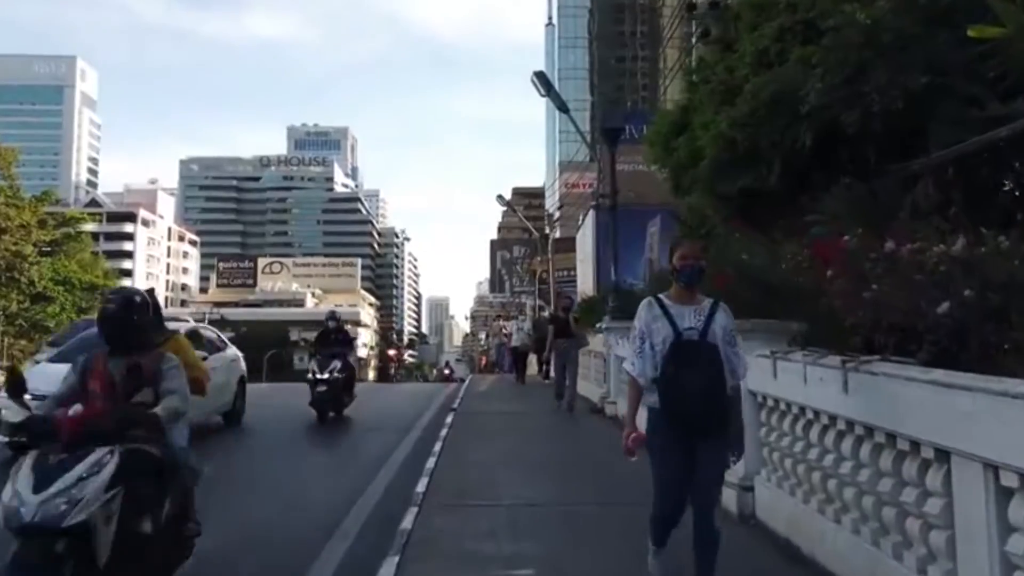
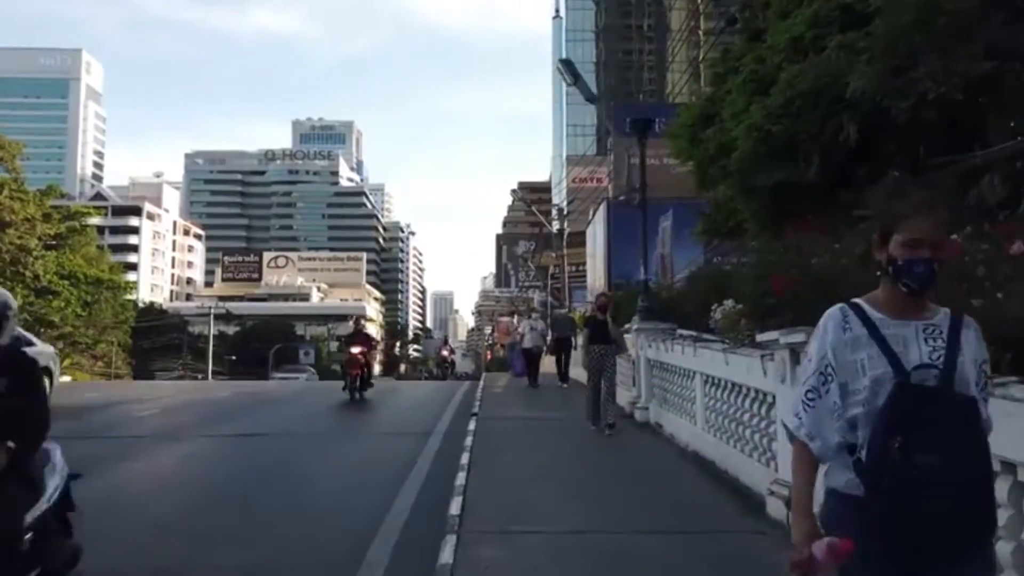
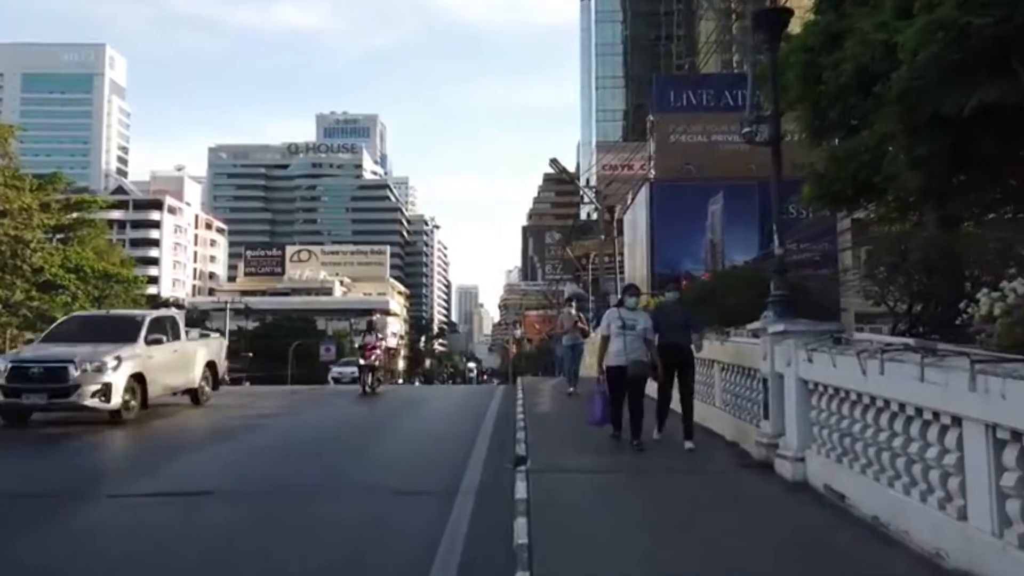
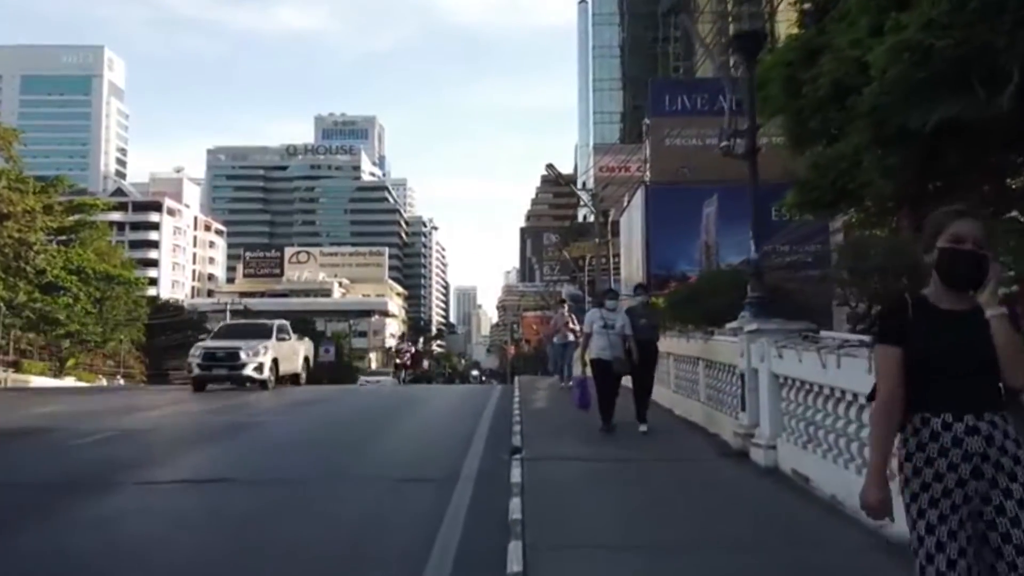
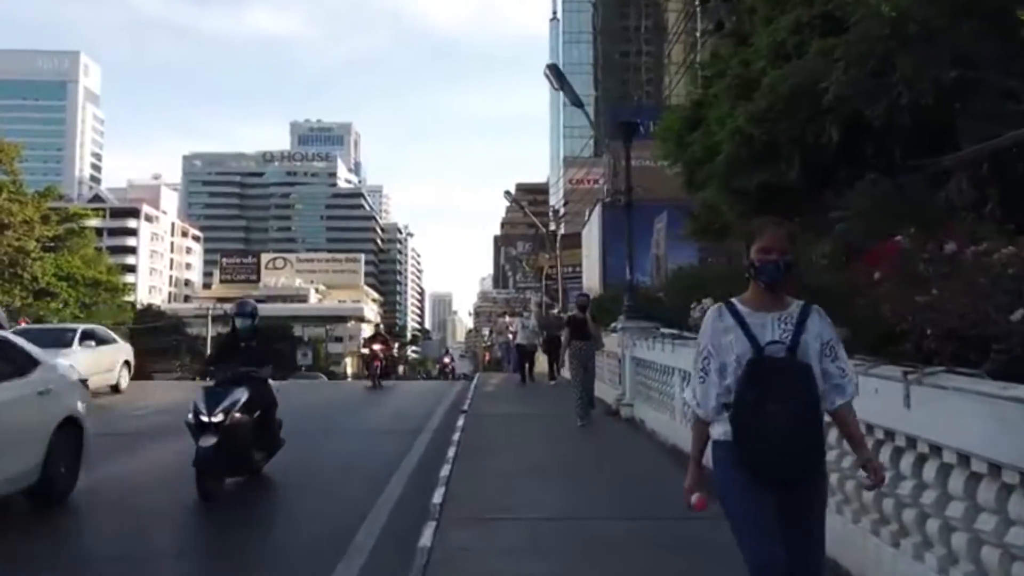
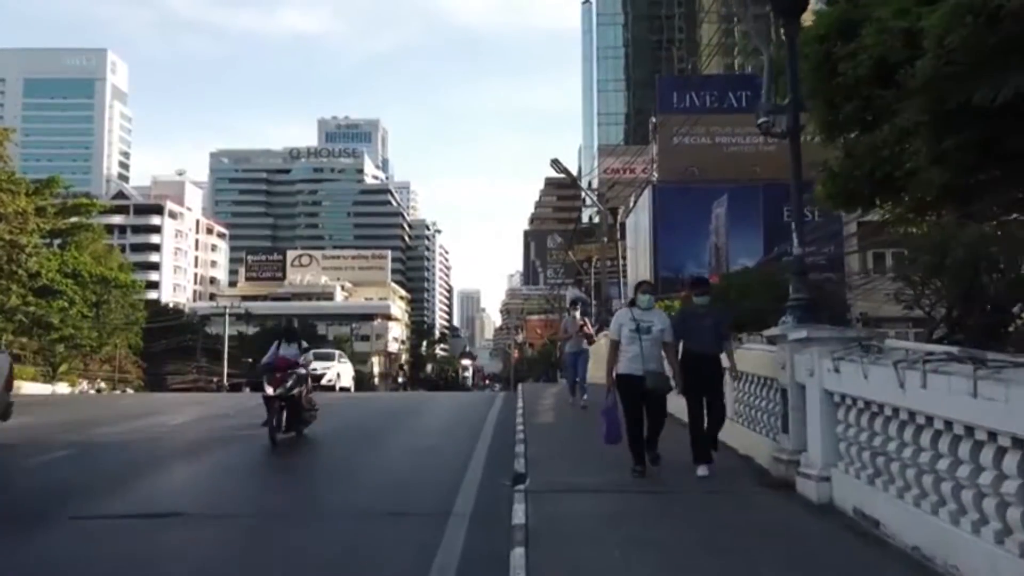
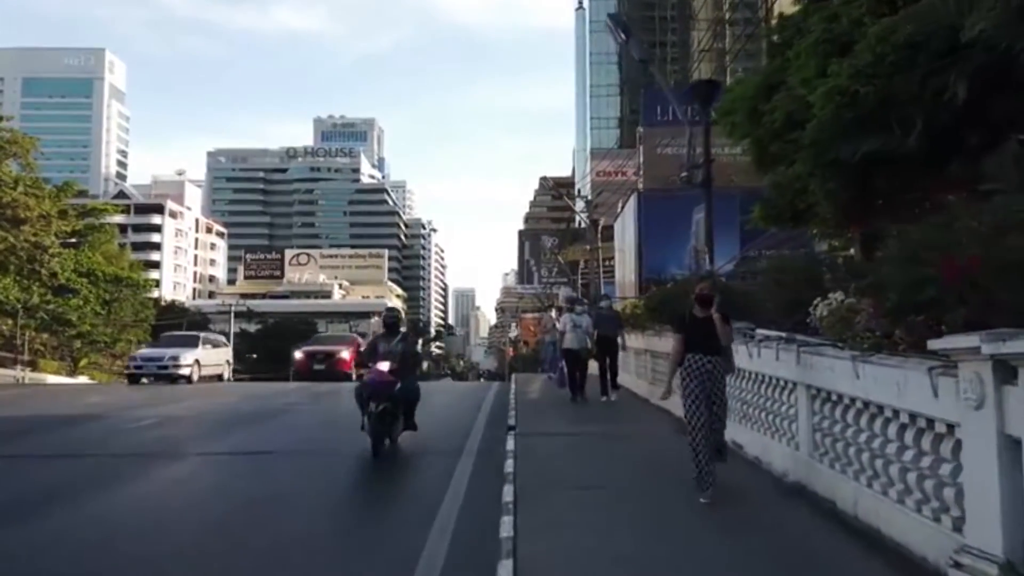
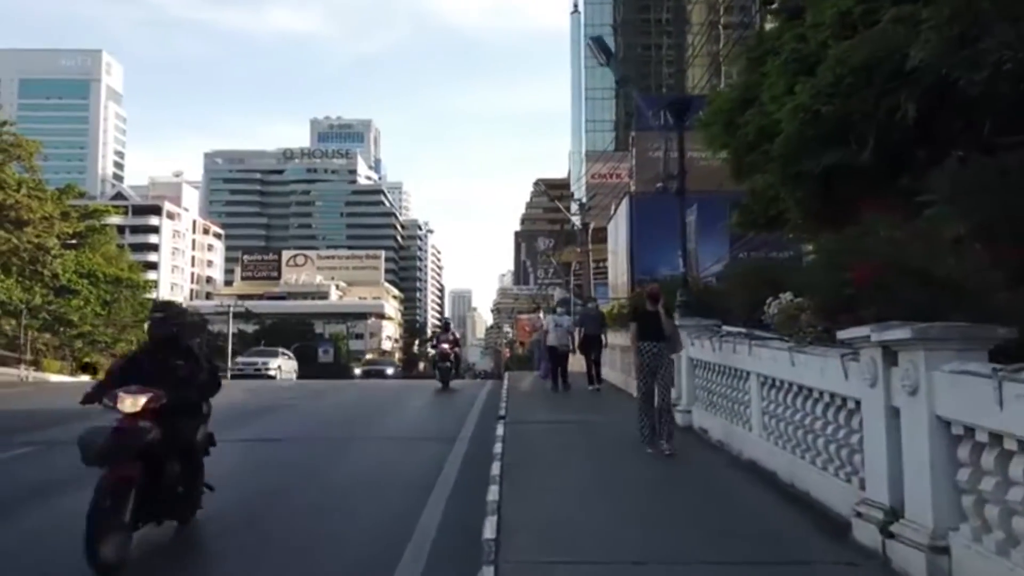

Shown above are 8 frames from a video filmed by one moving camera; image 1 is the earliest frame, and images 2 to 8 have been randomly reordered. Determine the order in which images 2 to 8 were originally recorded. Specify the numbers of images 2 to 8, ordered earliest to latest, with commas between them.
5, 2, 8, 7, 4, 3, 6
